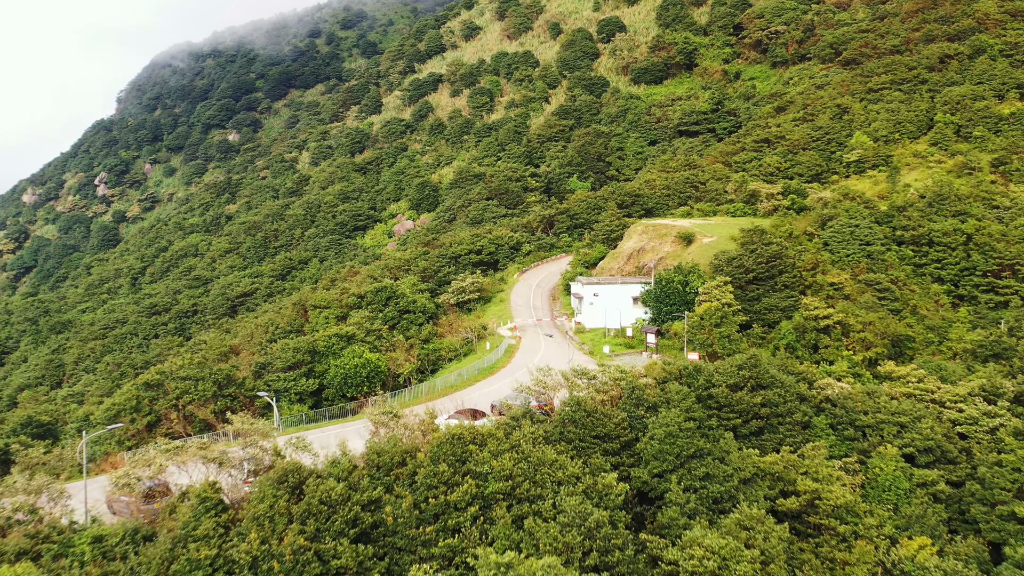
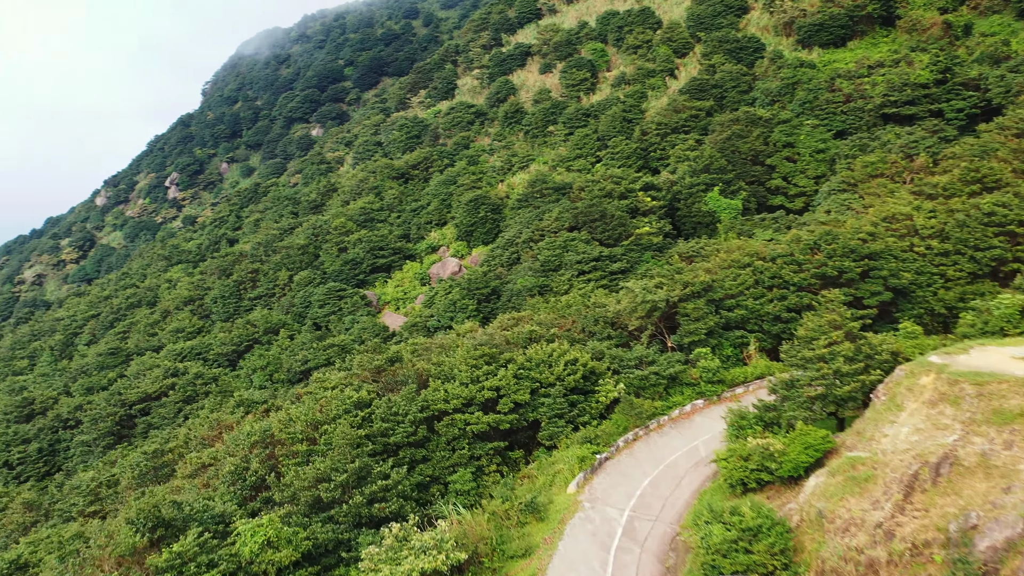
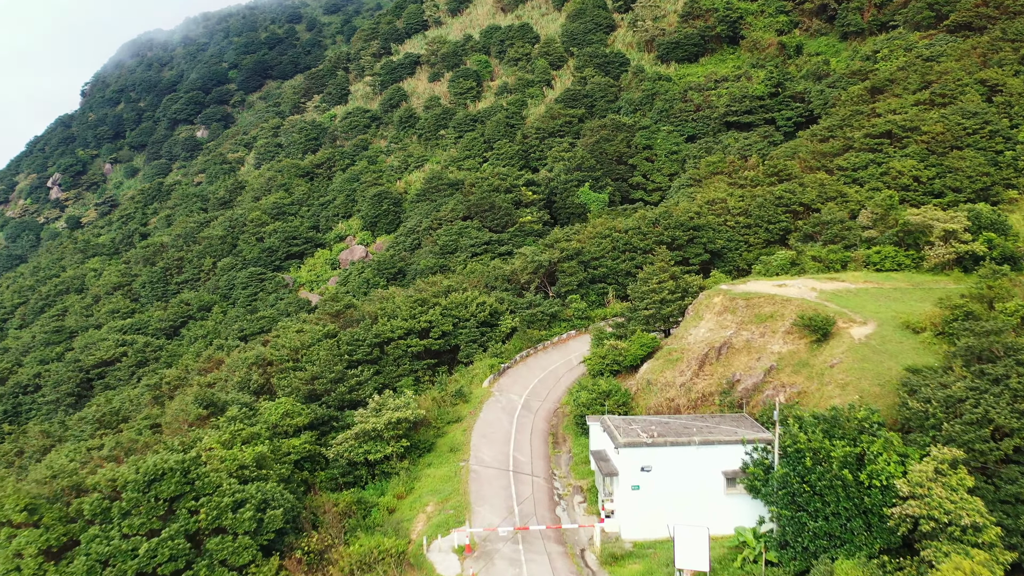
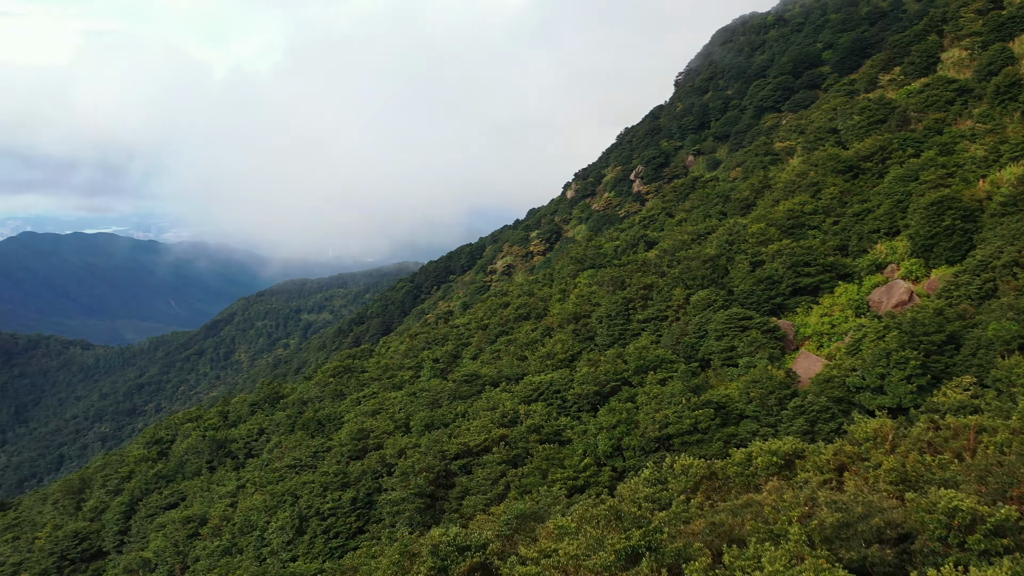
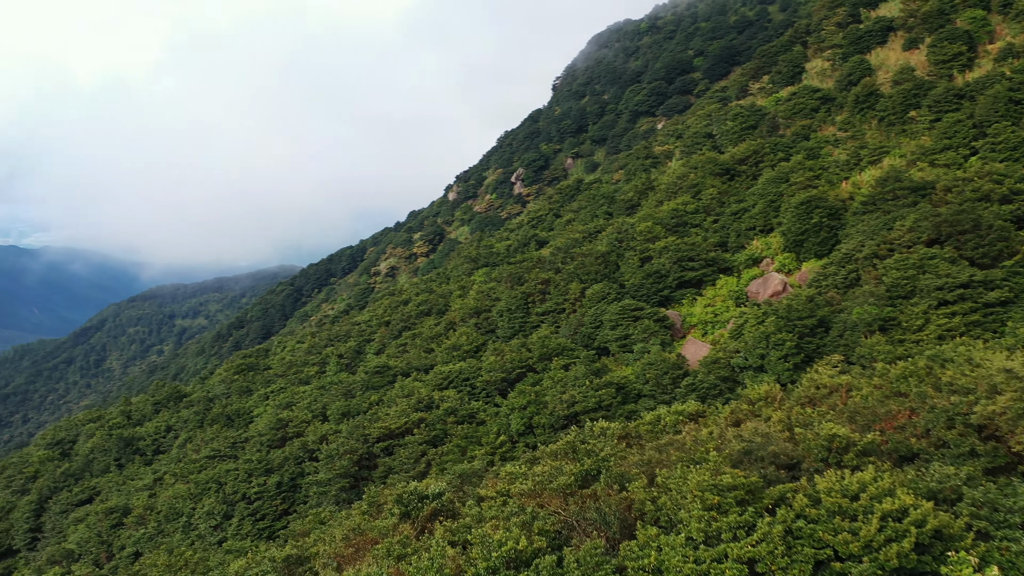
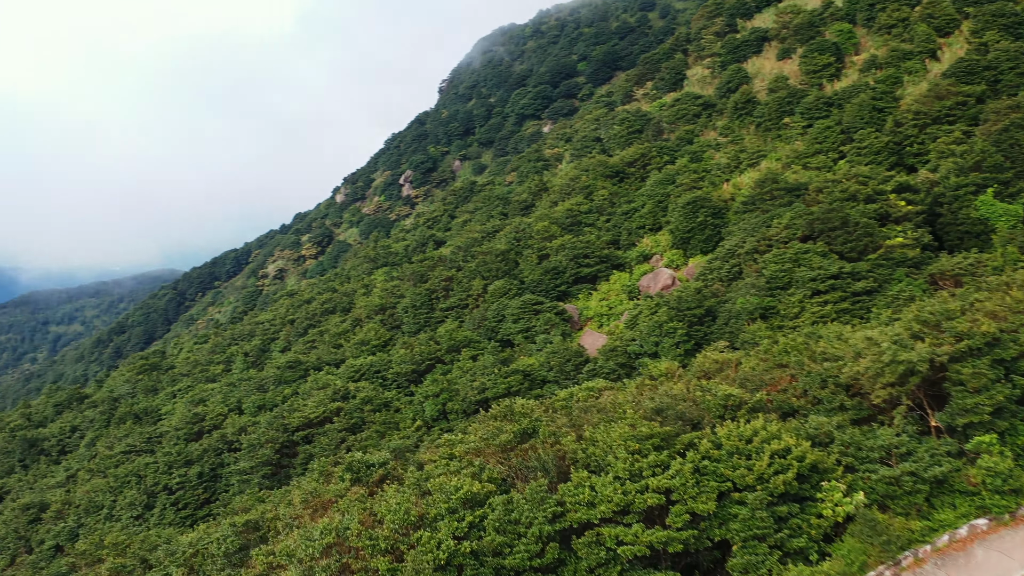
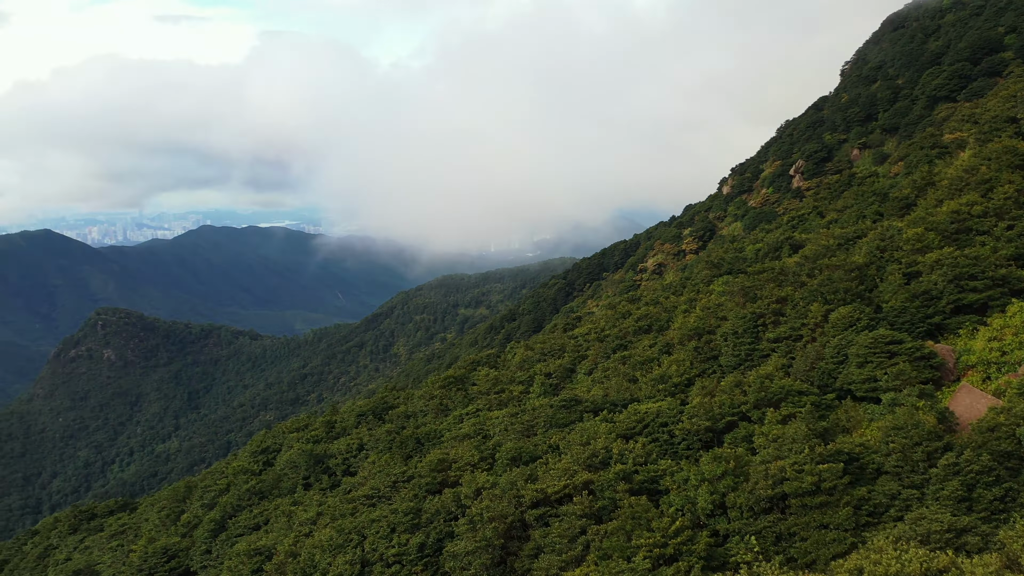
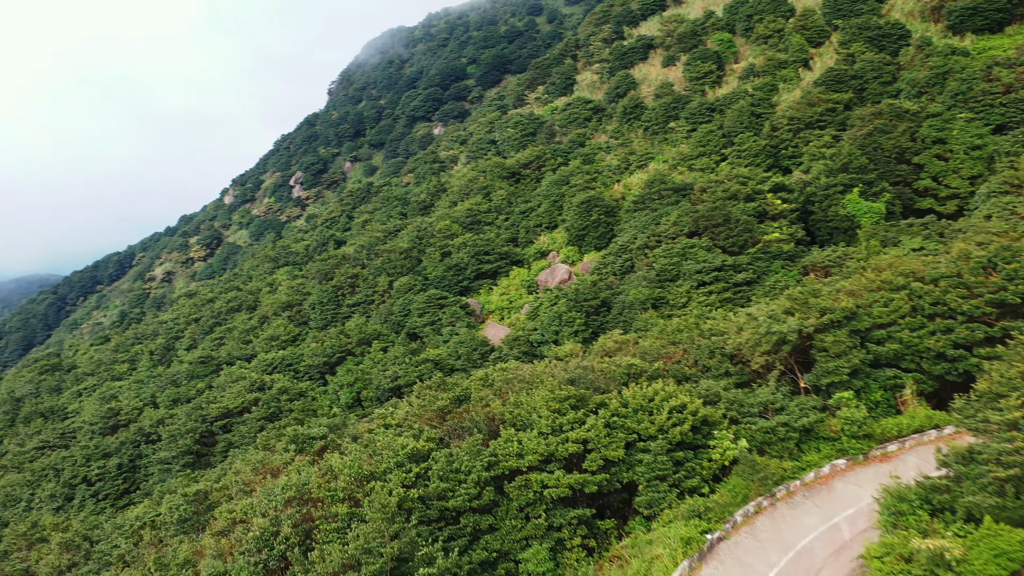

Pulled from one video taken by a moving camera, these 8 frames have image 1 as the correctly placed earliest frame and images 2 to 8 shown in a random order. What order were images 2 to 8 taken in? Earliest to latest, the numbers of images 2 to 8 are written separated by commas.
3, 2, 8, 6, 5, 4, 7
